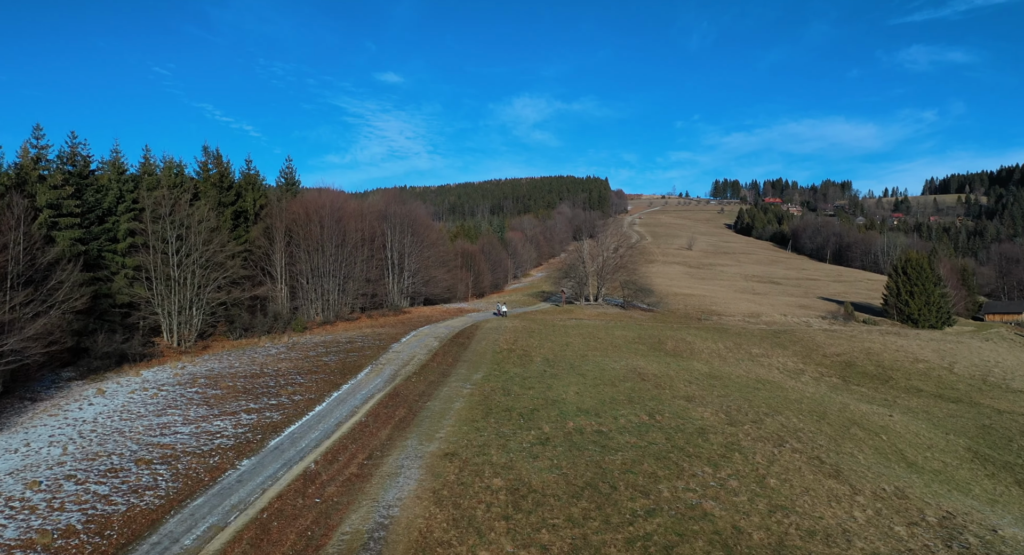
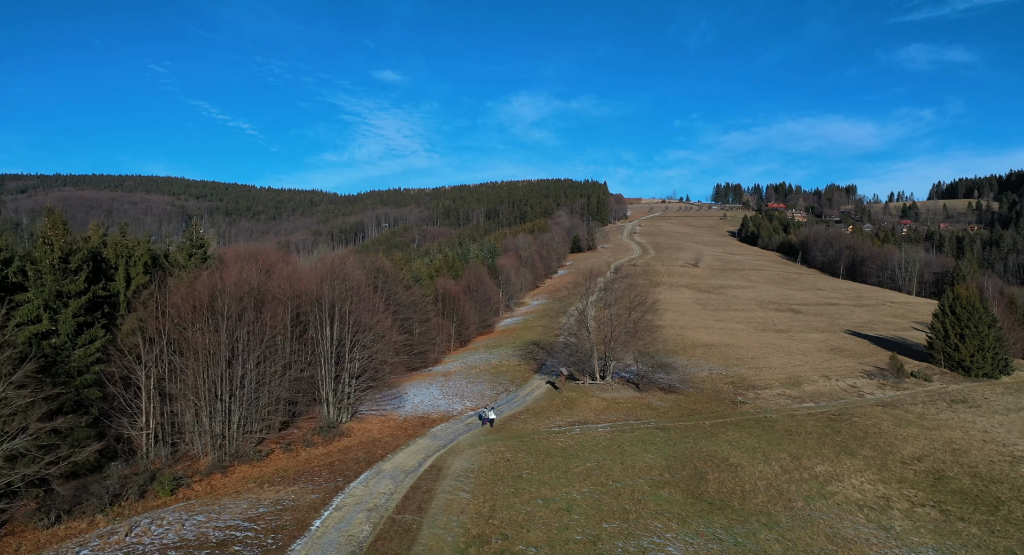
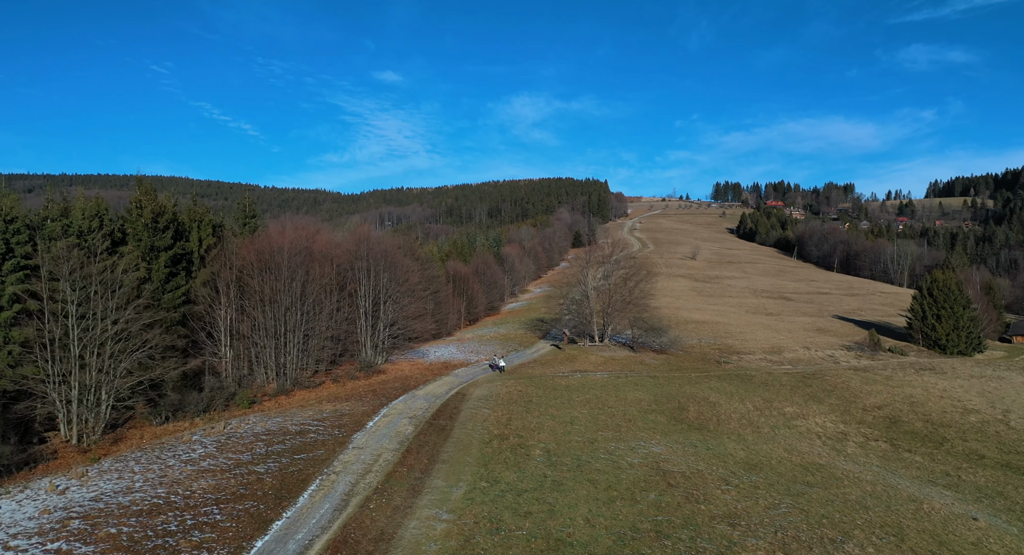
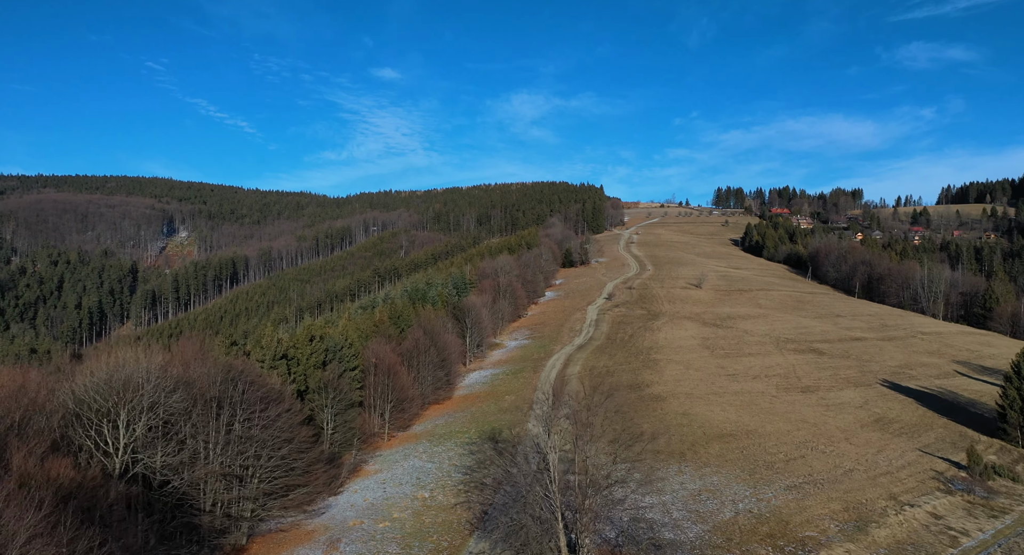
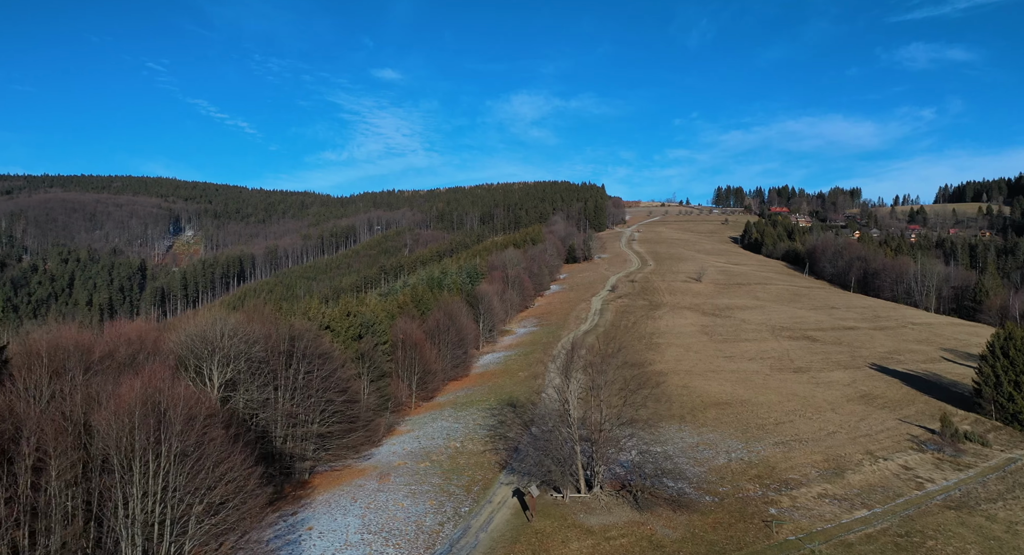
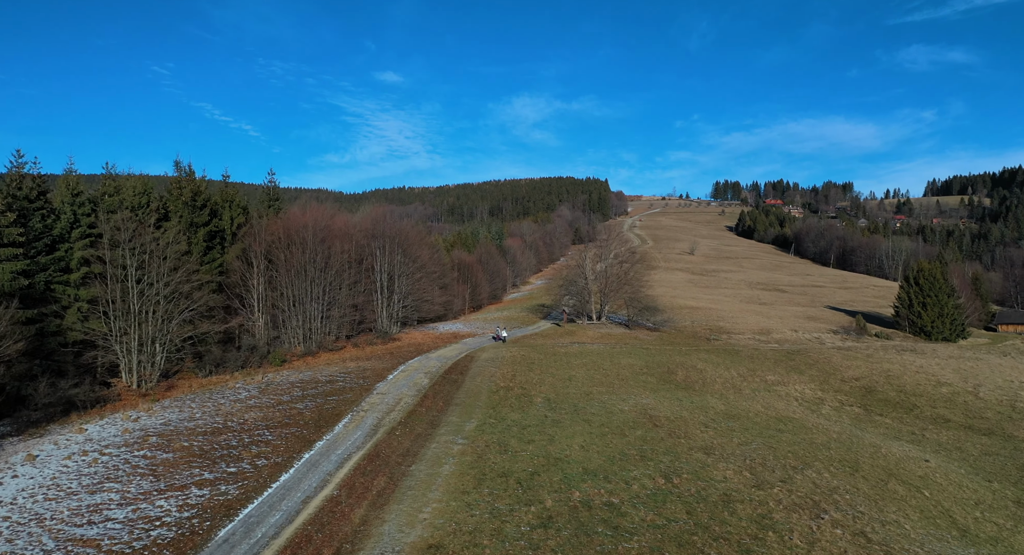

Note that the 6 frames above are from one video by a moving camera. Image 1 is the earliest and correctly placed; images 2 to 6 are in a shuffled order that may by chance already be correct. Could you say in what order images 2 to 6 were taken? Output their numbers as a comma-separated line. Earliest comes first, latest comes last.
6, 3, 2, 5, 4
